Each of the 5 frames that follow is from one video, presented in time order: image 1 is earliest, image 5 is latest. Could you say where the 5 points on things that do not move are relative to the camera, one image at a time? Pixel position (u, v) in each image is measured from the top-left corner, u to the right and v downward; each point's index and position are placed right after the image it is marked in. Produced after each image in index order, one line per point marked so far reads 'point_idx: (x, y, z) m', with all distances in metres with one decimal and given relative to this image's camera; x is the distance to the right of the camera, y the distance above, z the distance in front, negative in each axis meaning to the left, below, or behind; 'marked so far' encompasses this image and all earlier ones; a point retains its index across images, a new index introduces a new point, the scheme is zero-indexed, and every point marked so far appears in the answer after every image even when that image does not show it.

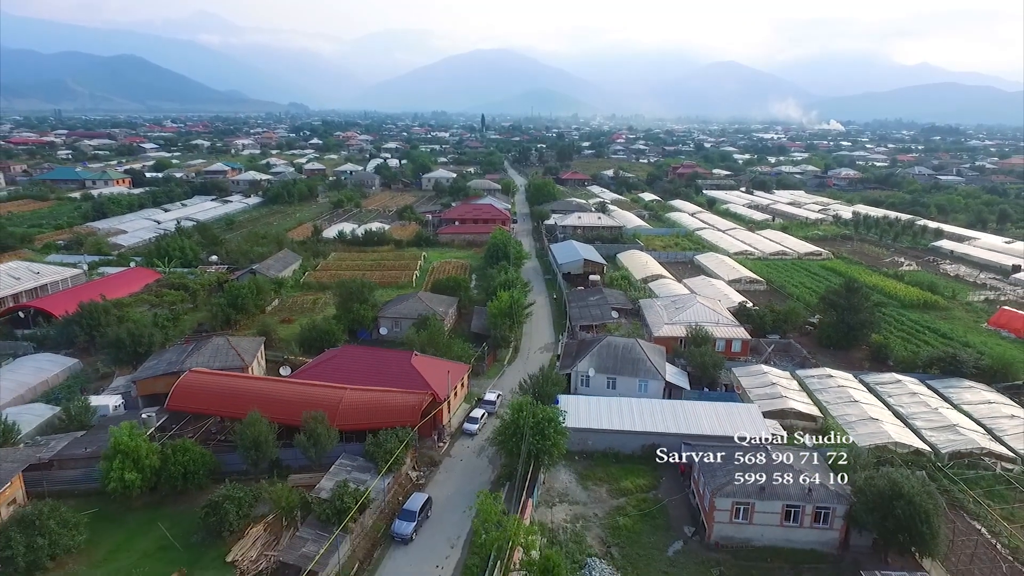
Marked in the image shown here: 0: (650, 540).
0: (+2.7, -4.9, +11.3) m
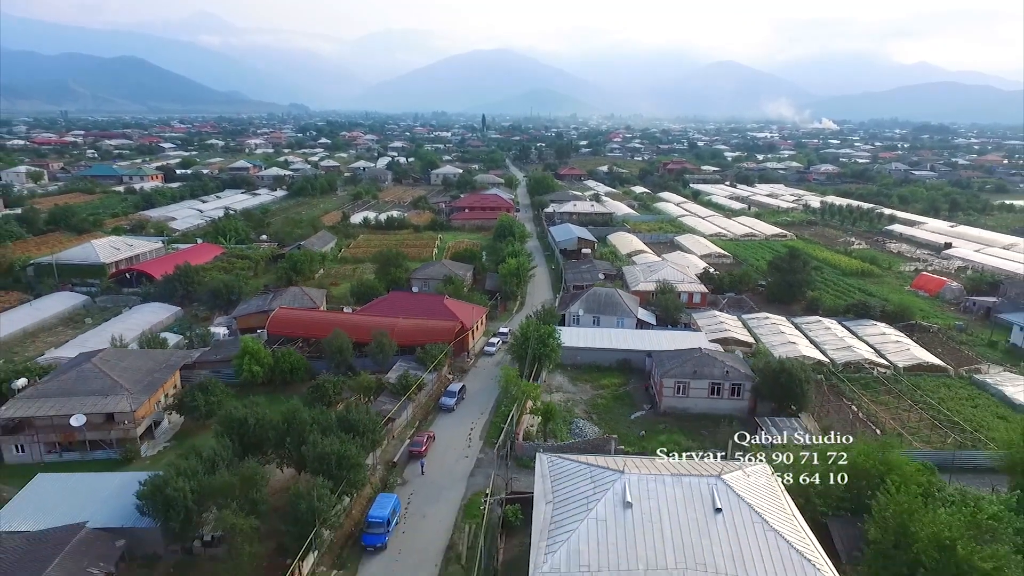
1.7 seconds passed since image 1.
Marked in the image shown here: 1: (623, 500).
0: (+3.0, -3.4, +16.2) m
1: (+1.7, -3.4, +9.2) m
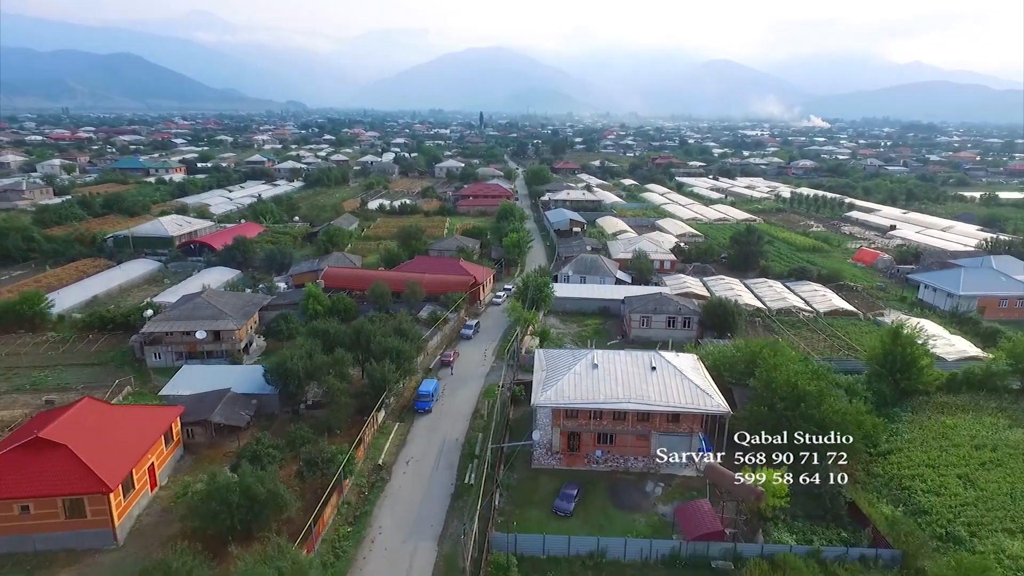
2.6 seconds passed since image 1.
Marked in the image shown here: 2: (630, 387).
0: (+3.1, -1.9, +21.1) m
1: (+1.9, -1.8, +14.1) m
2: (+2.7, -2.3, +13.4) m
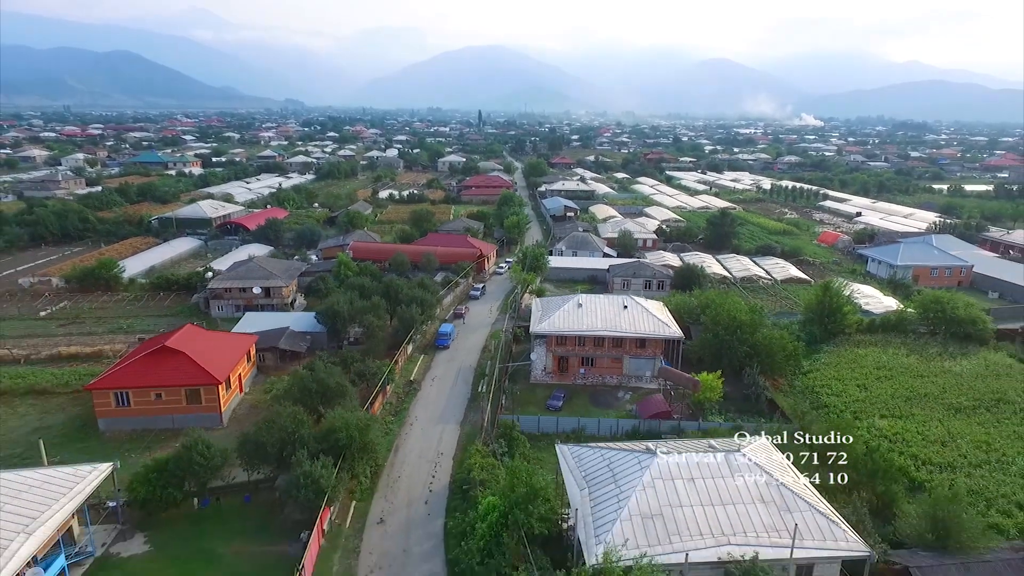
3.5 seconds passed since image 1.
0: (+3.2, -0.6, +24.9) m
1: (+2.0, -0.5, +17.9) m
2: (+2.8, -1.0, +17.2) m
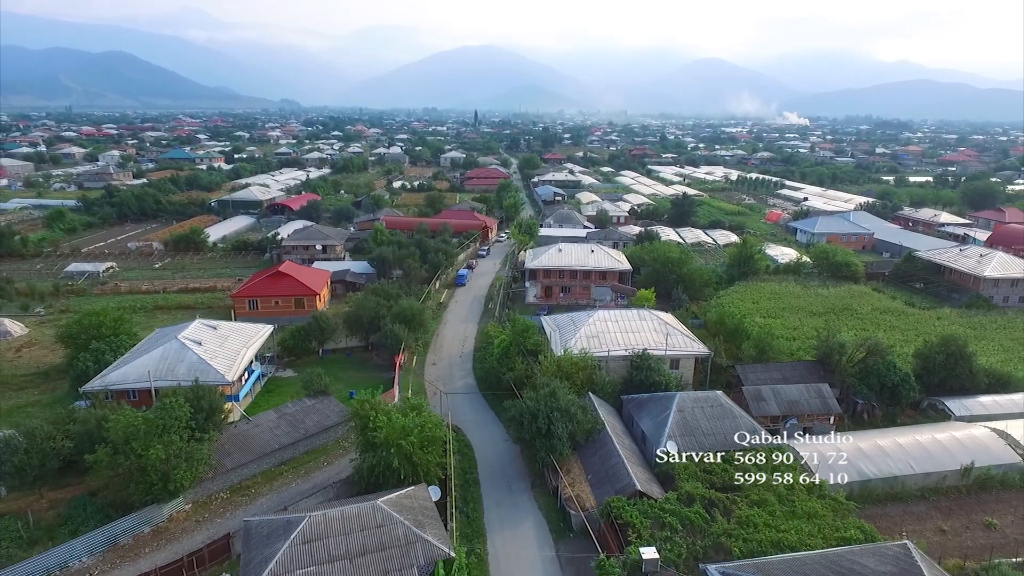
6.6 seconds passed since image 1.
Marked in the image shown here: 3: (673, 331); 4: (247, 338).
0: (+3.1, +1.6, +32.1) m
1: (+2.0, +1.6, +25.0) m
2: (+2.8, +1.2, +24.4) m
3: (+4.6, -1.3, +16.4) m
4: (-7.5, -1.5, +16.4) m
